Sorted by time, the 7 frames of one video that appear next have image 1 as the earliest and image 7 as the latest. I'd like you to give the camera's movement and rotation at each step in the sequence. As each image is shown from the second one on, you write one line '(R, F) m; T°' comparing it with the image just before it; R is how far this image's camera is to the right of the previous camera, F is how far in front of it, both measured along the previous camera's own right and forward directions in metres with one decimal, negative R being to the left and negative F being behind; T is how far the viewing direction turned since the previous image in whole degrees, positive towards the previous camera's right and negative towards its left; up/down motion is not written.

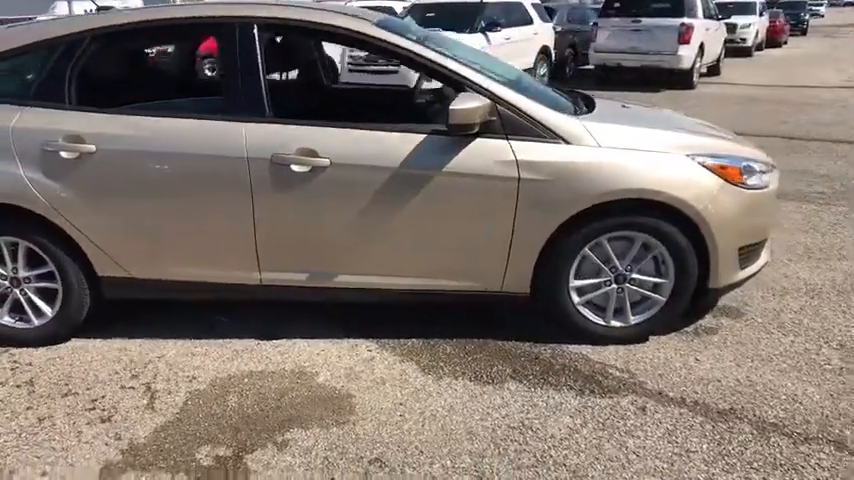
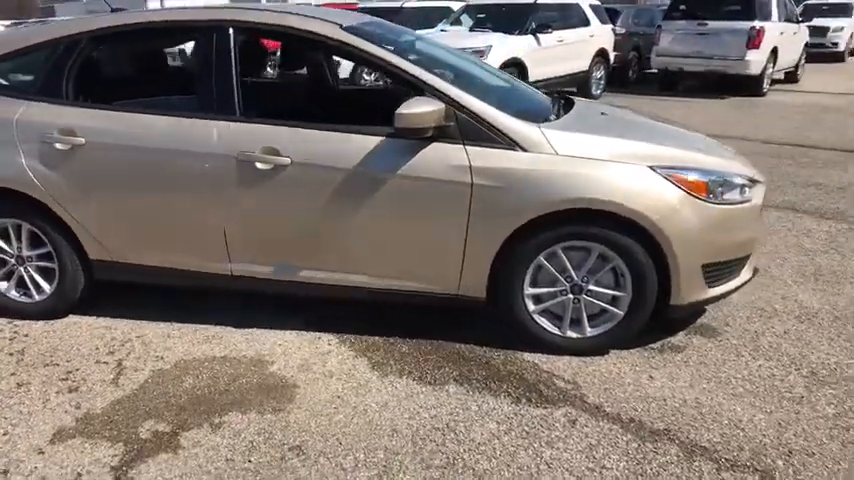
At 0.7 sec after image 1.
(+0.7, 0.0) m; -7°
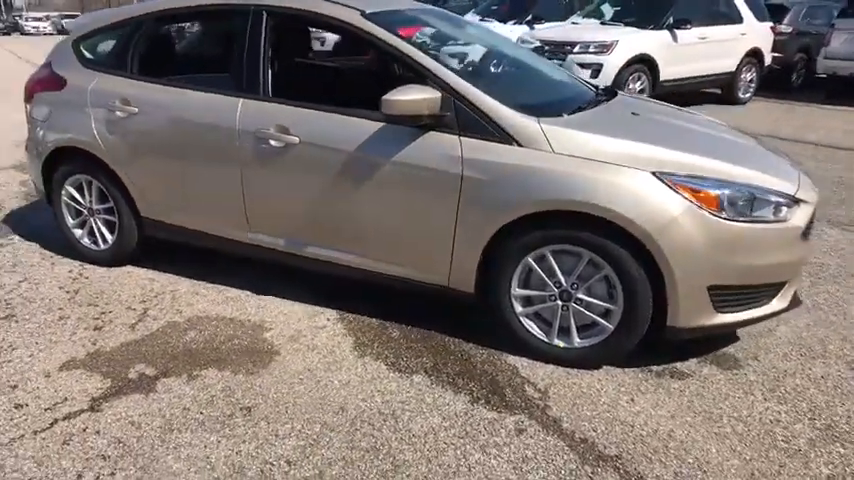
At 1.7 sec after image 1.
(+0.9, +0.1) m; -14°
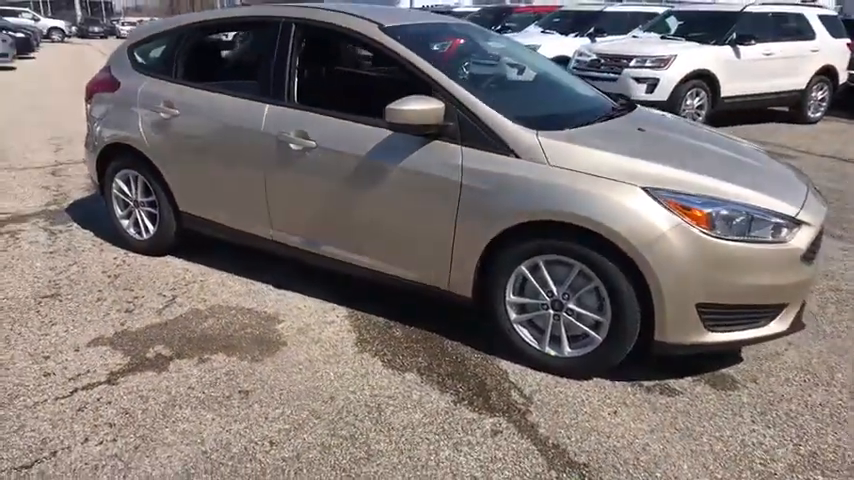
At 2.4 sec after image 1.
(+0.4, -0.1) m; -6°
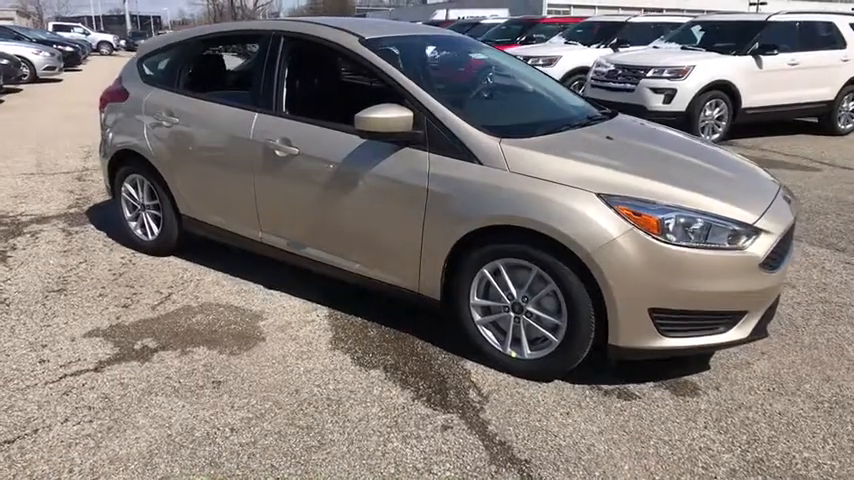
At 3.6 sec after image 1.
(+0.4, -0.1) m; -4°
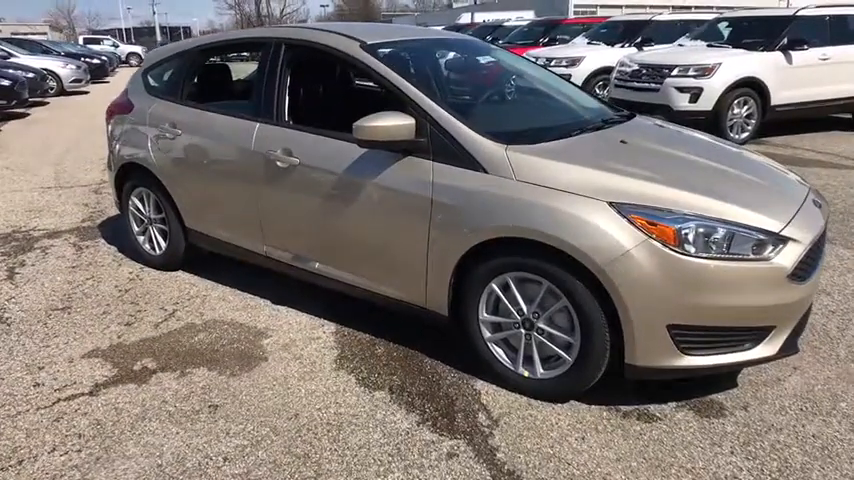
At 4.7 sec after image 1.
(+0.1, +0.2) m; -2°
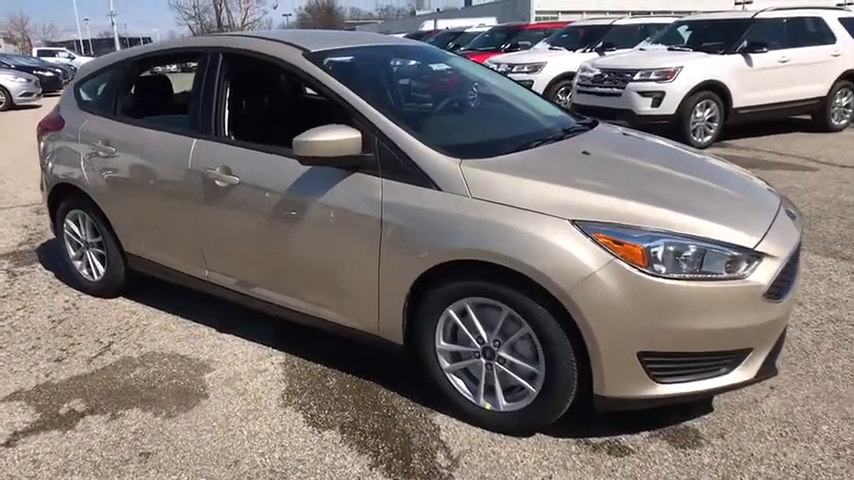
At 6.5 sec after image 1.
(+0.1, +0.3) m; +2°
